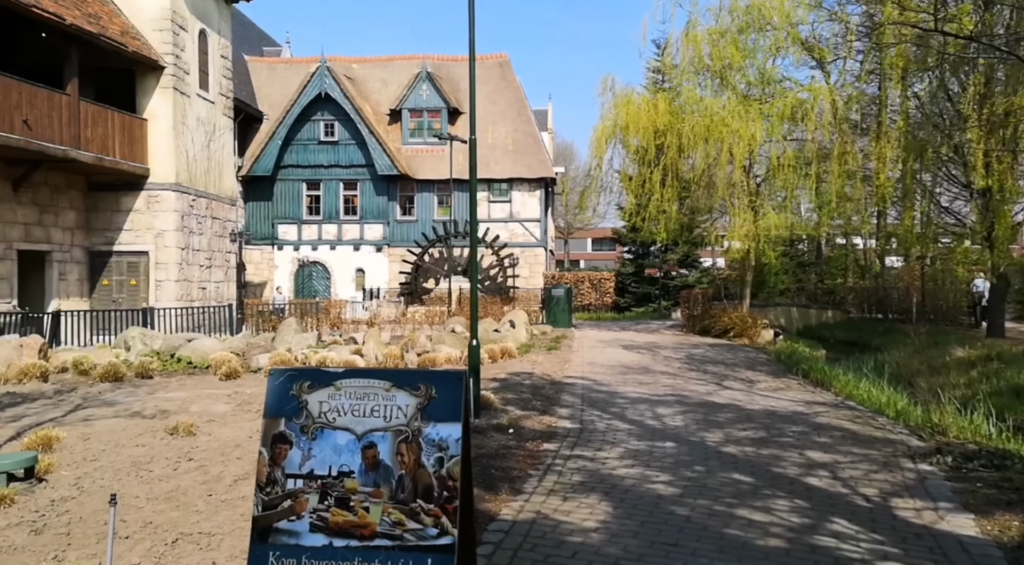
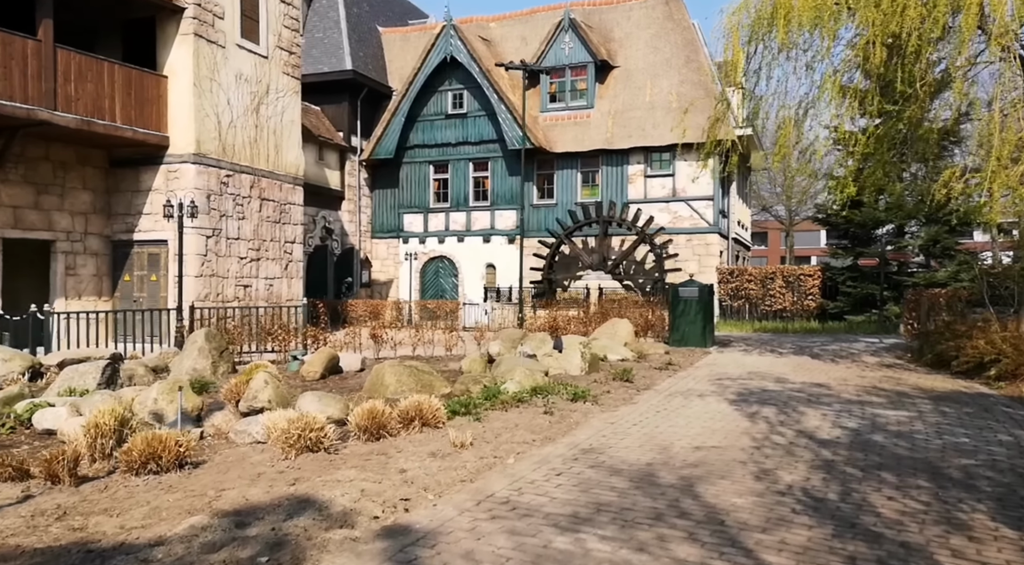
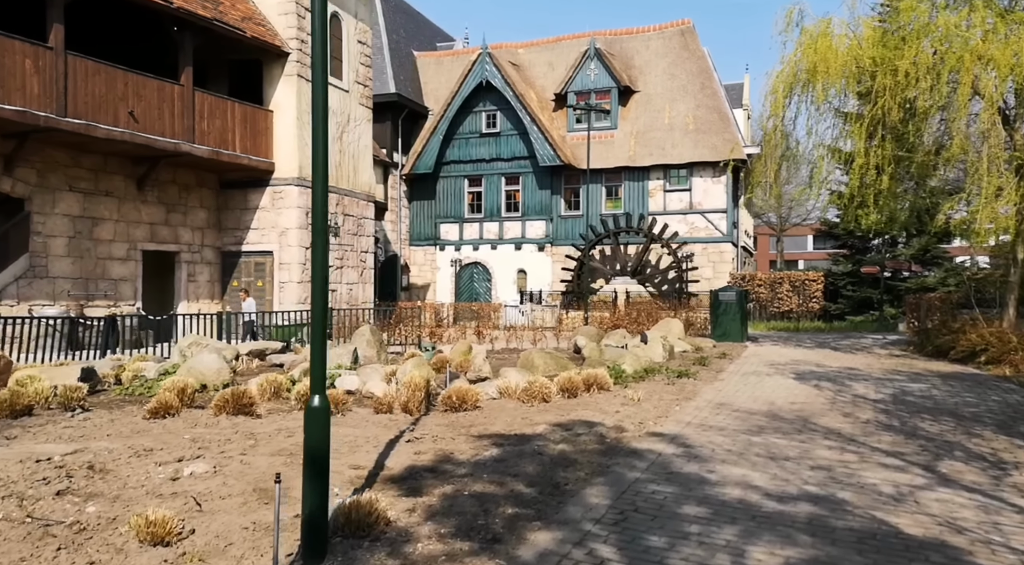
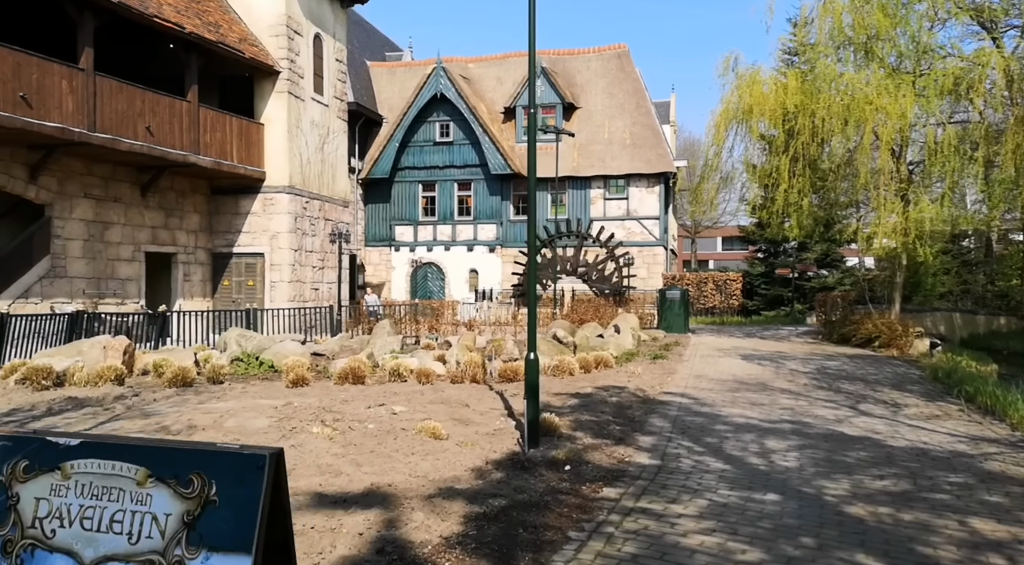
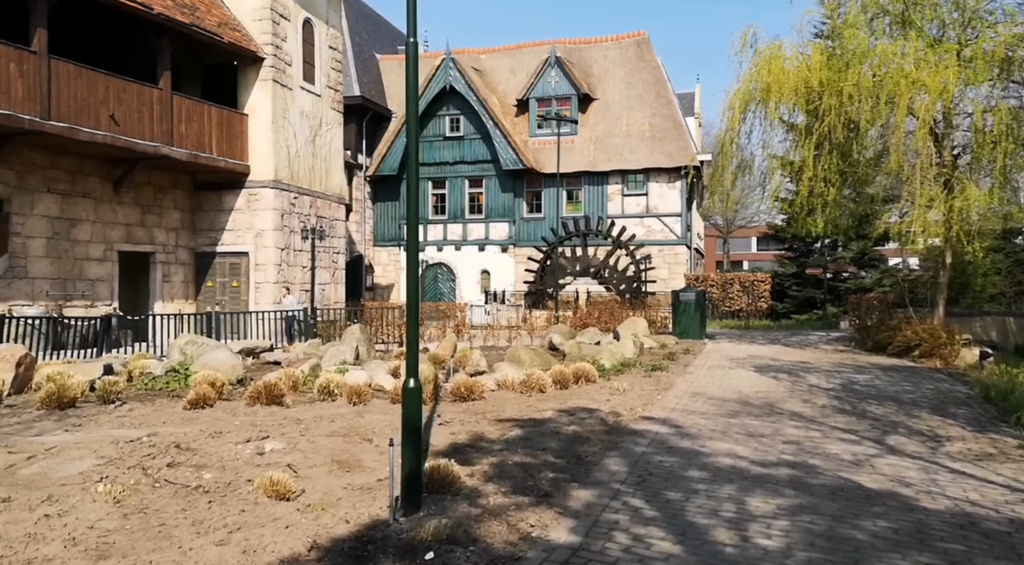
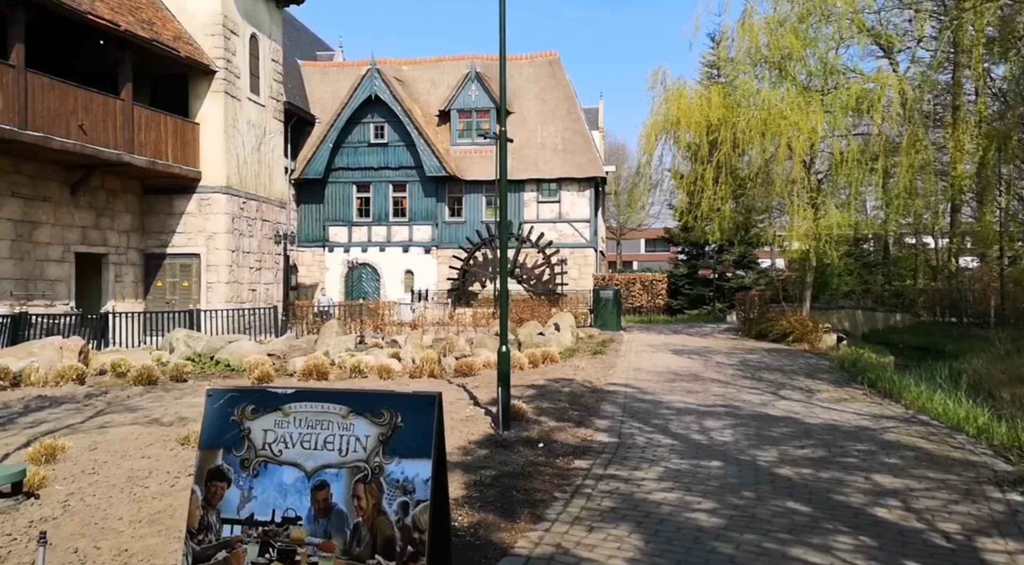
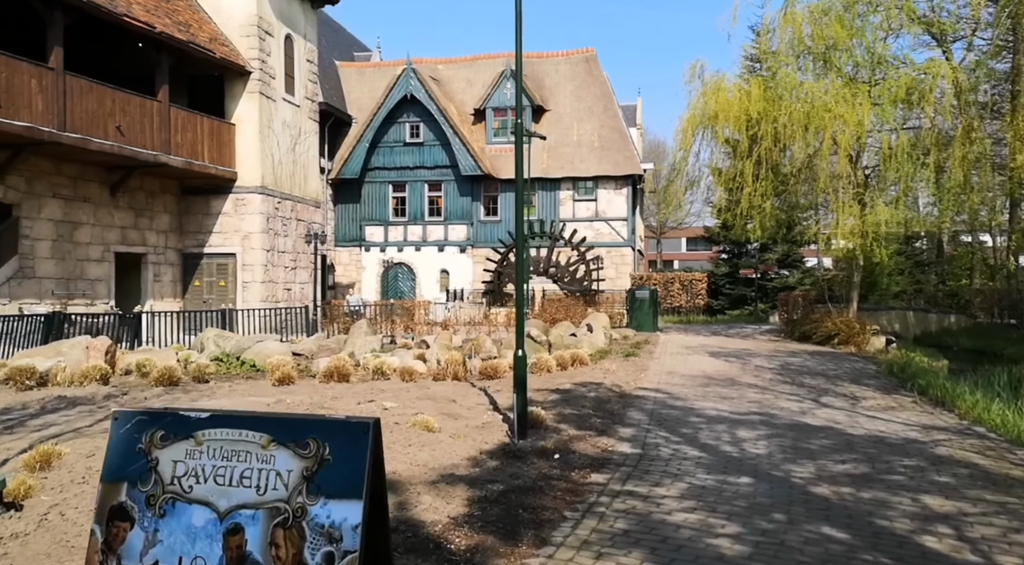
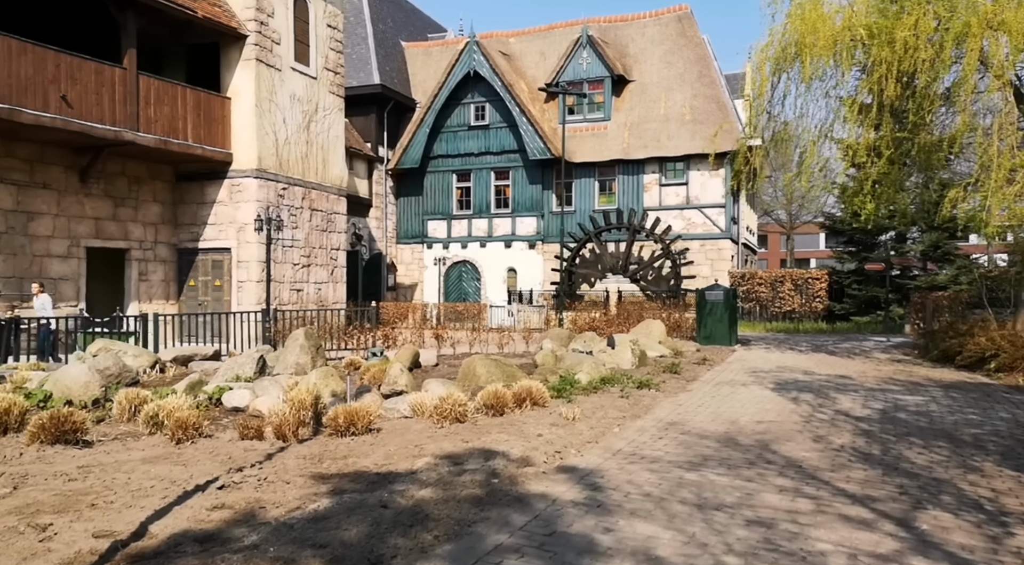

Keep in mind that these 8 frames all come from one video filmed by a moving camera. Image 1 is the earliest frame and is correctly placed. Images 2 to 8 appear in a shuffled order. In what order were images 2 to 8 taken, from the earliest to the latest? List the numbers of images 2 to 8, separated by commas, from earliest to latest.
6, 7, 4, 5, 3, 8, 2
